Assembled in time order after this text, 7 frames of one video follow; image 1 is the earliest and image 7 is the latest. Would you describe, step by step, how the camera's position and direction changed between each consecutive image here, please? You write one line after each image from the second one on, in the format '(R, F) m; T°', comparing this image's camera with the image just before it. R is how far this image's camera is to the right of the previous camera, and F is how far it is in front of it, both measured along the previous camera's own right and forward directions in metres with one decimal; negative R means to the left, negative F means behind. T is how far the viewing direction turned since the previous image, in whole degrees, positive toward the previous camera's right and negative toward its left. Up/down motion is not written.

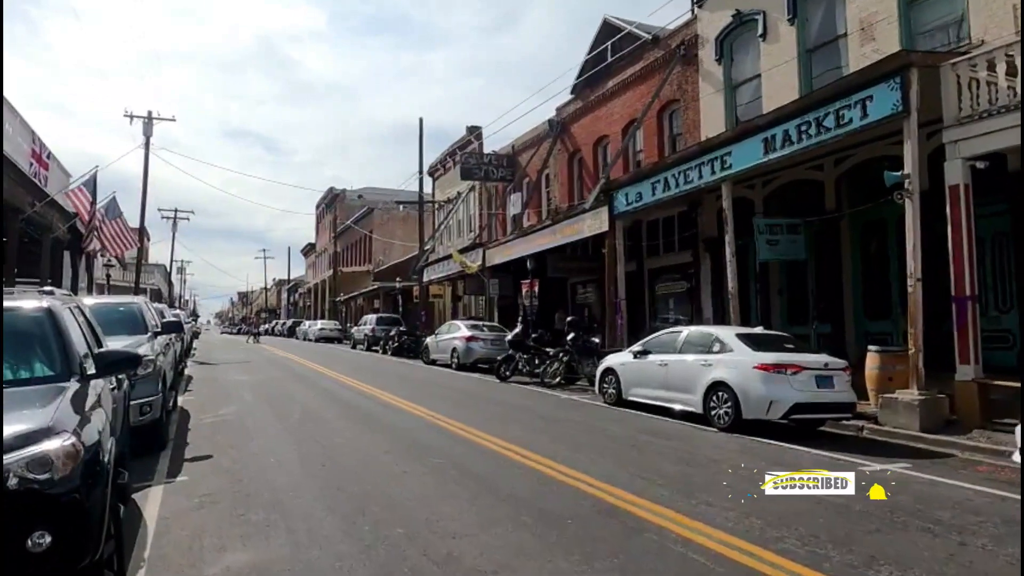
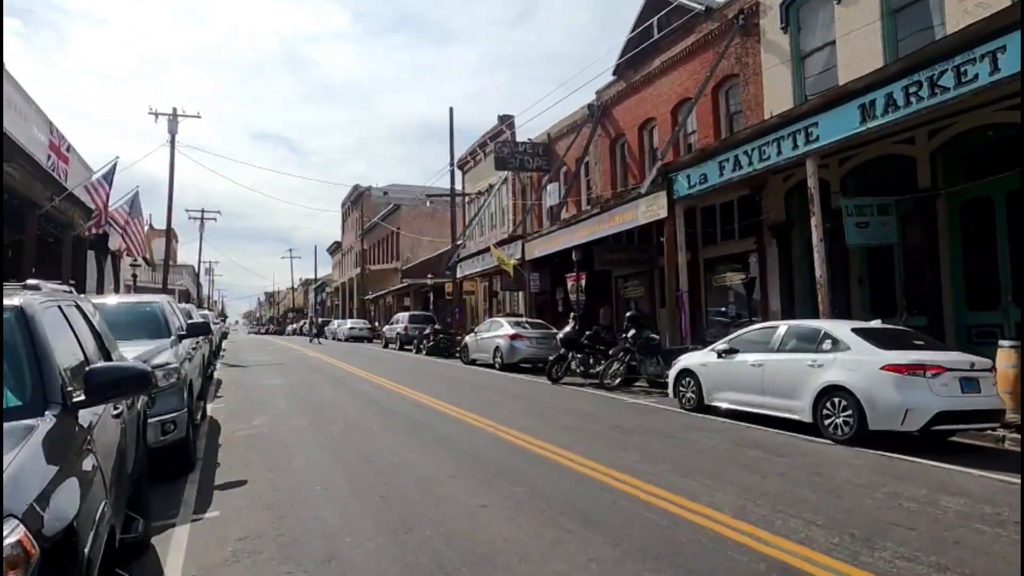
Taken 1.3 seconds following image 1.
(-0.7, +1.5) m; -2°
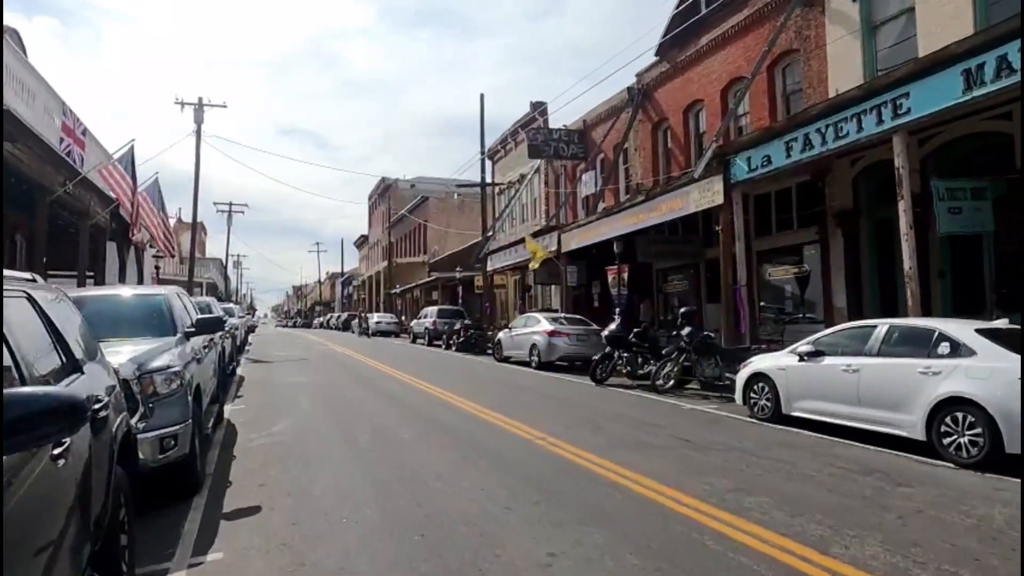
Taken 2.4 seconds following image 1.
(-0.4, +1.3) m; -2°
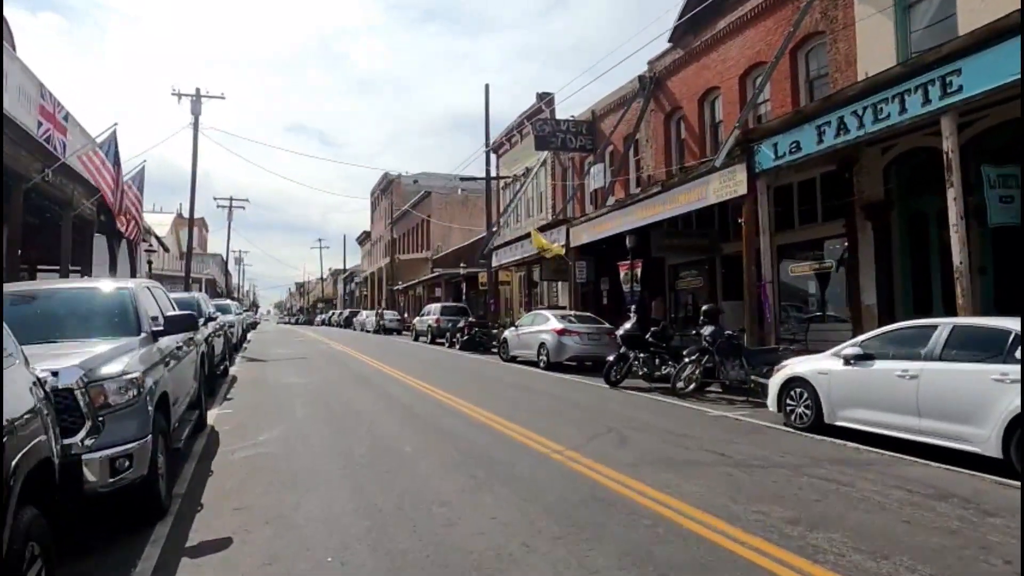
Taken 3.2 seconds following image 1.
(-0.1, +1.0) m; 0°
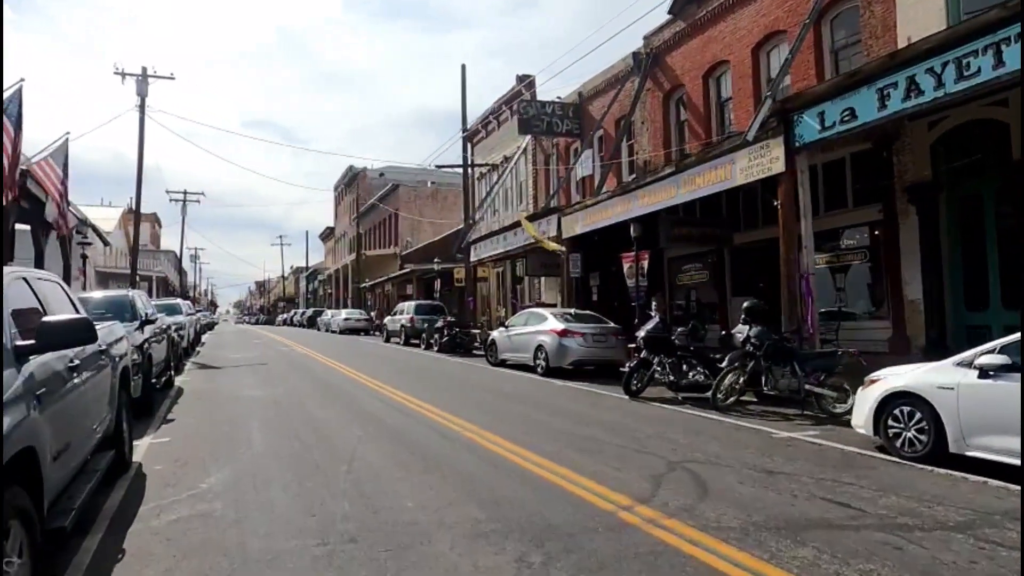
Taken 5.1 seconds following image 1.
(-0.7, +2.3) m; +3°
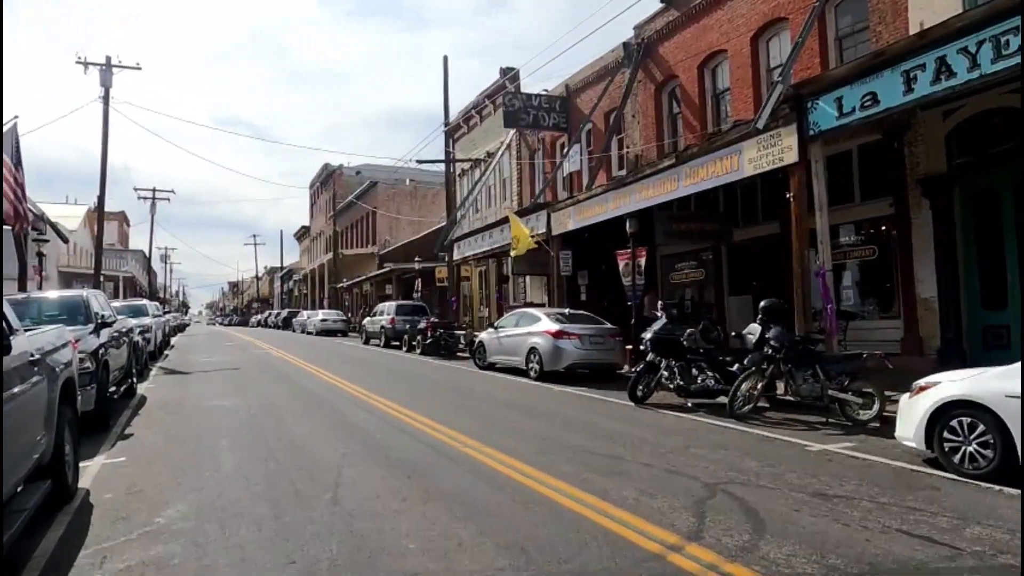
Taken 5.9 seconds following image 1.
(-0.3, +1.0) m; +2°
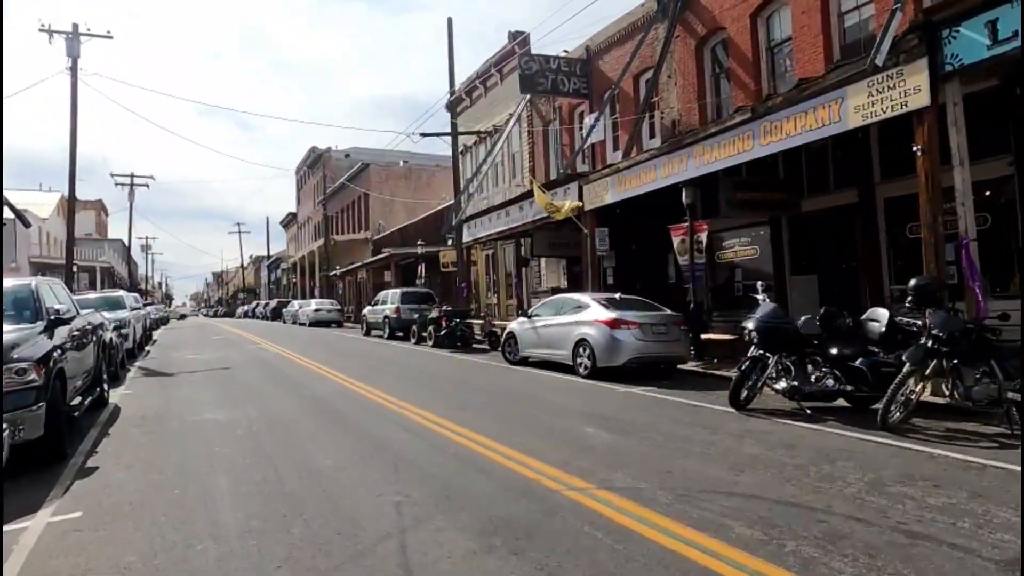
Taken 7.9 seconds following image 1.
(-1.1, +2.3) m; +1°
